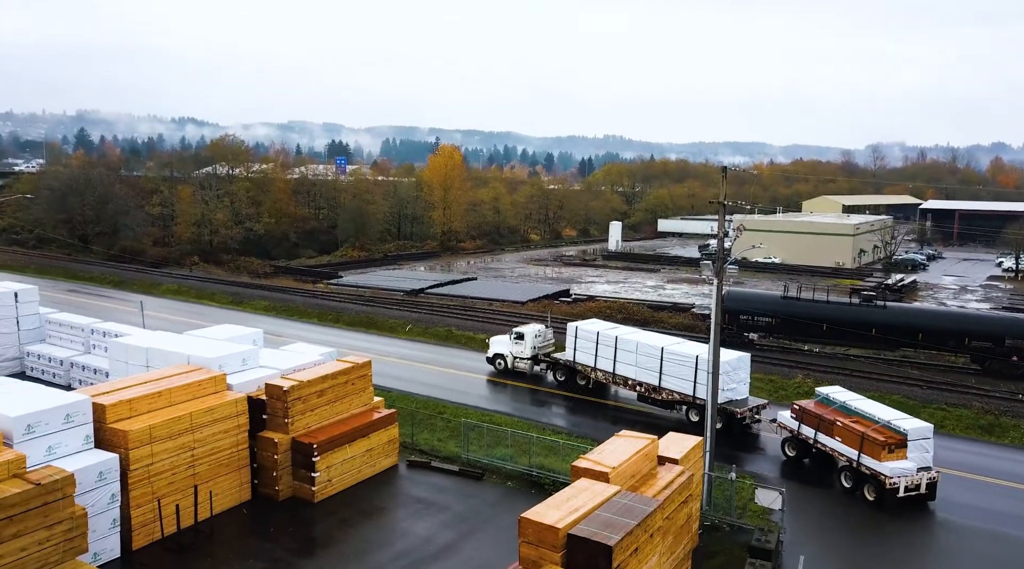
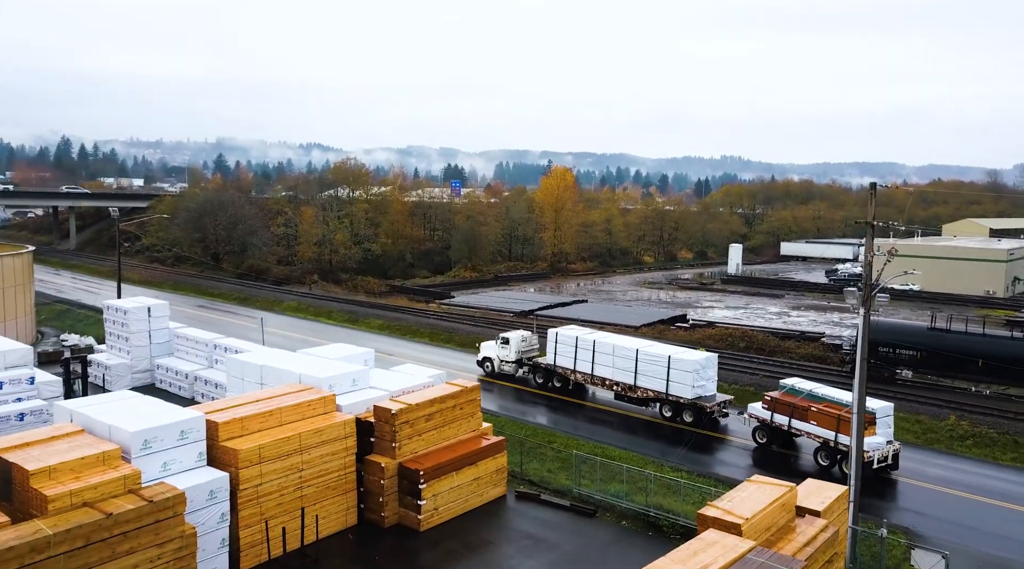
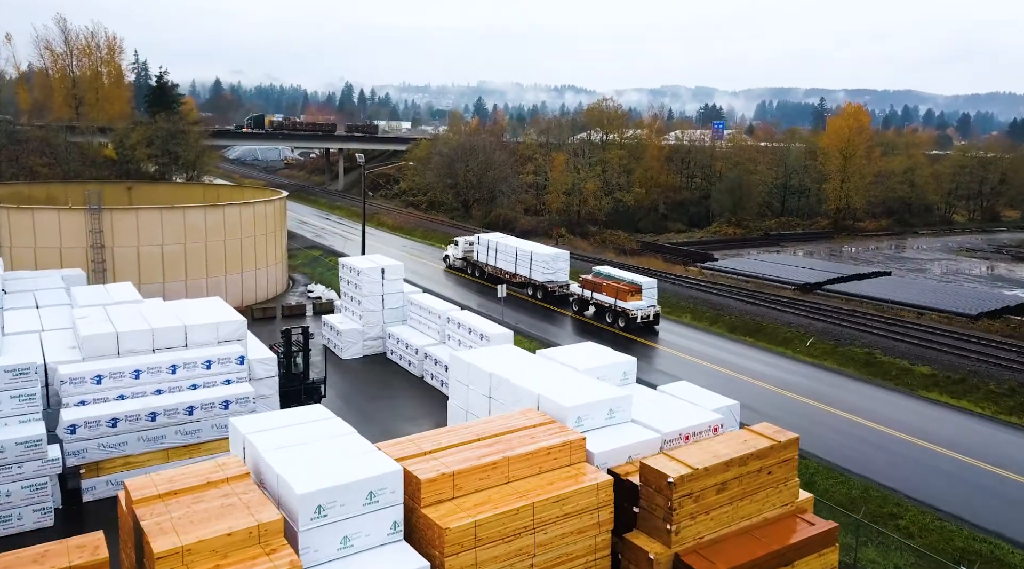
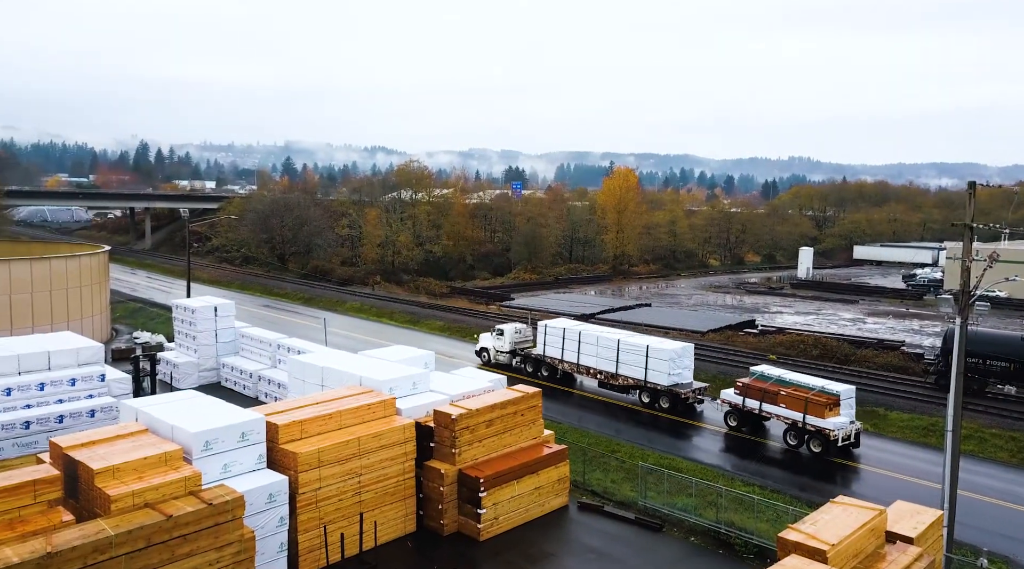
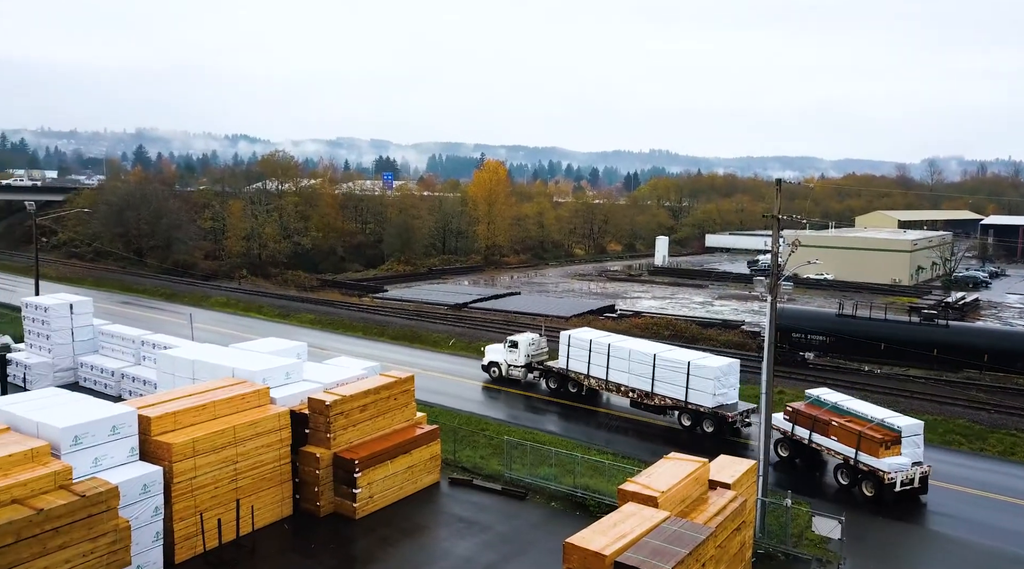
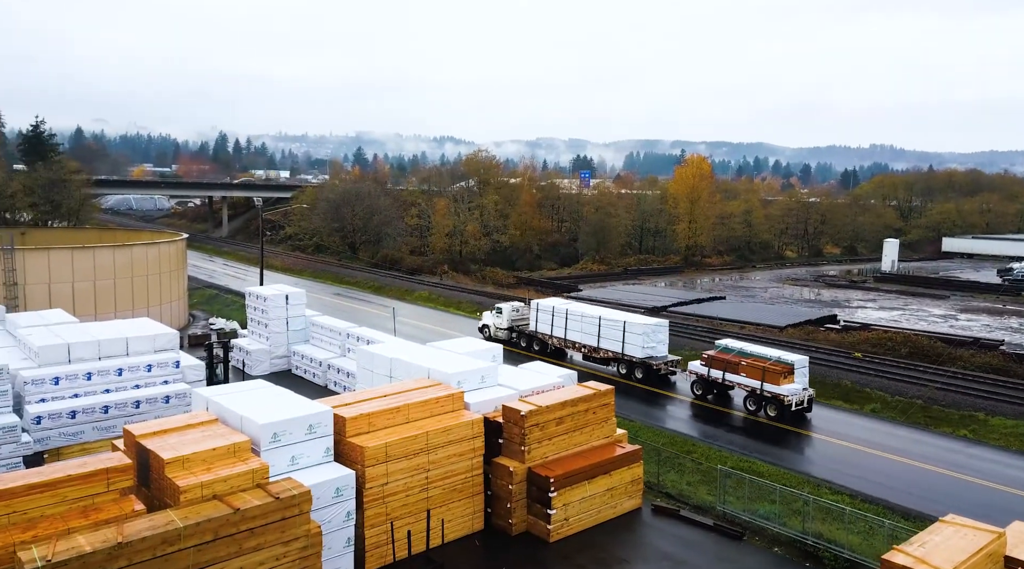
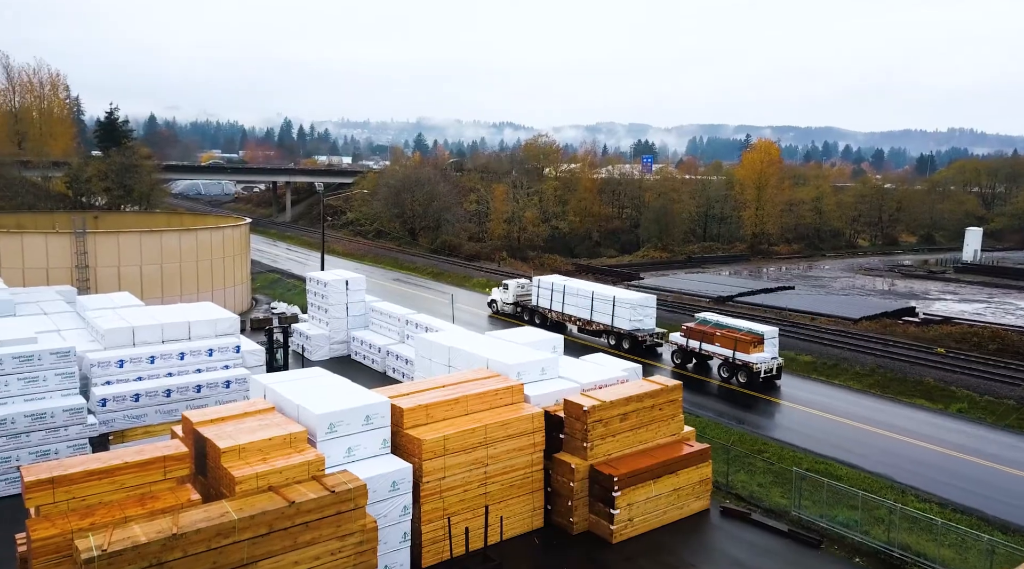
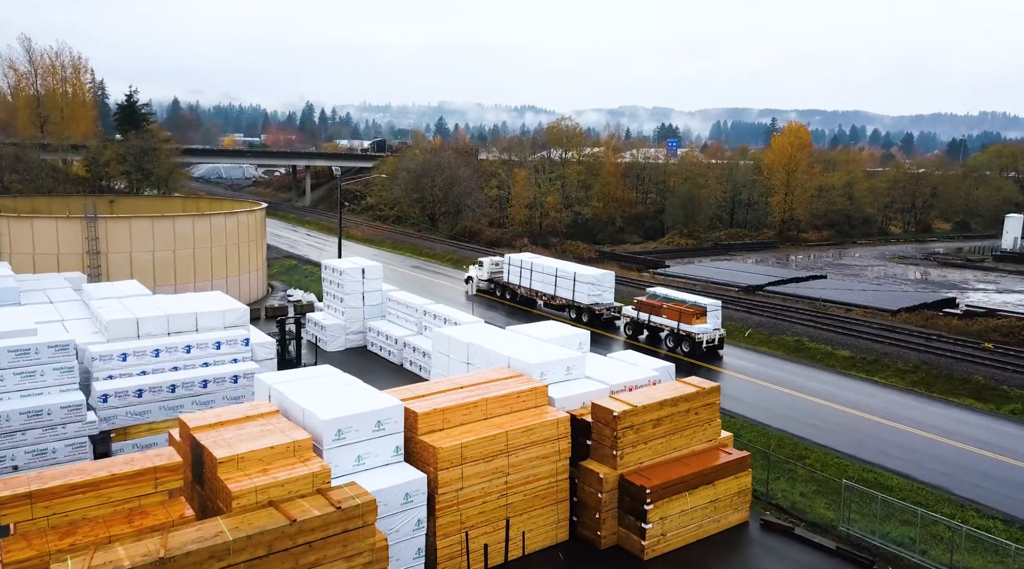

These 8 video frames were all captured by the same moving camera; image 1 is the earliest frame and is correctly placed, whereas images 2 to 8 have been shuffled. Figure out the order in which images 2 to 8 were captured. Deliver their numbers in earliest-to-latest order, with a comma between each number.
5, 2, 4, 6, 7, 8, 3
